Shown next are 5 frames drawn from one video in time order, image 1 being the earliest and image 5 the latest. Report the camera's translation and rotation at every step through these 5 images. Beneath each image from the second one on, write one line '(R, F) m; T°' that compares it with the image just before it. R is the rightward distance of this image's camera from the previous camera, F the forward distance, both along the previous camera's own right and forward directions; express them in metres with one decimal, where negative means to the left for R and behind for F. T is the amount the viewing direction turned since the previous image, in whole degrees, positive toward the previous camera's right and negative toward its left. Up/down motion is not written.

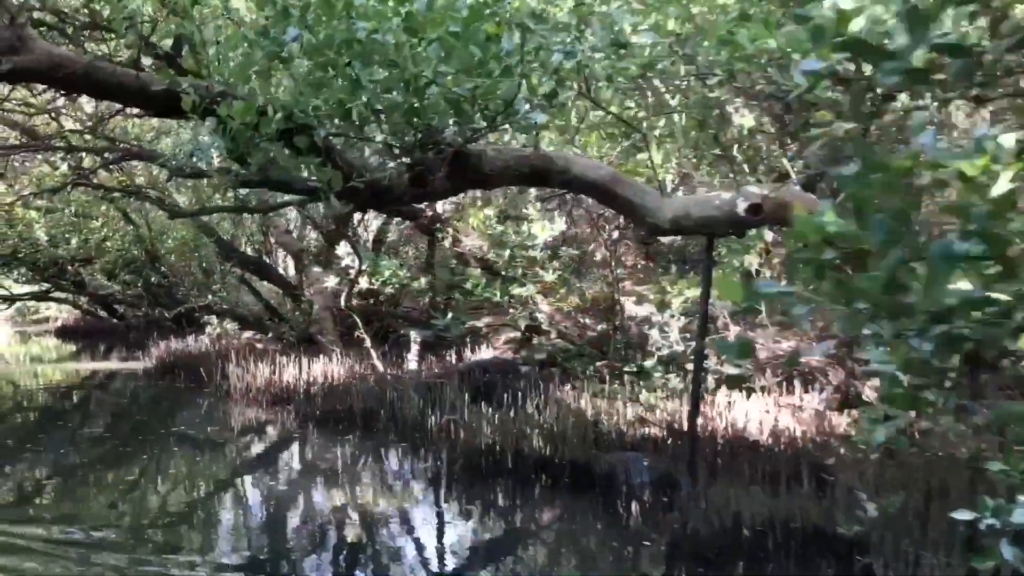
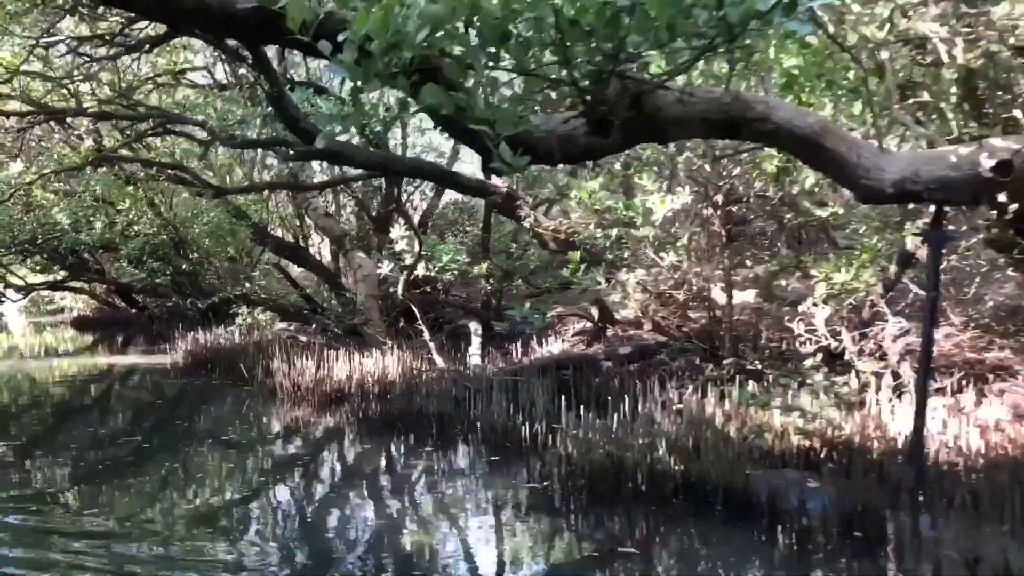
(-0.6, +0.9) m; 0°
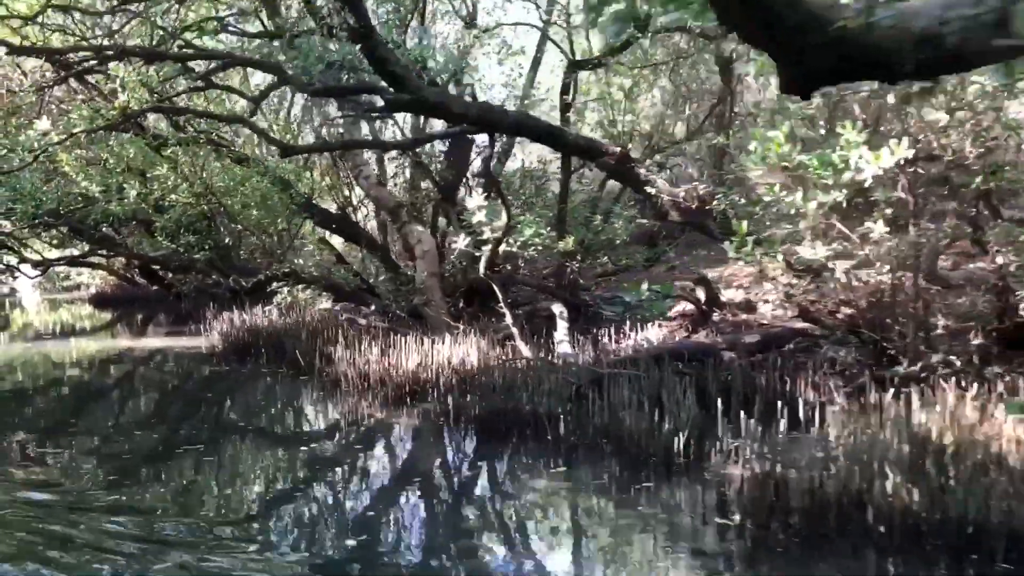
(-0.6, +1.0) m; 0°
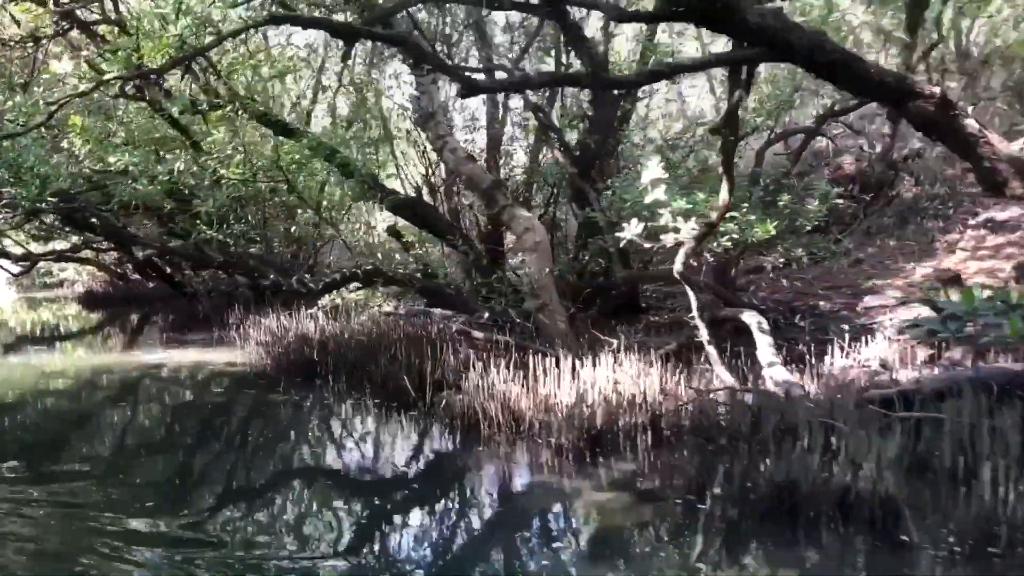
(-1.2, +1.9) m; +2°
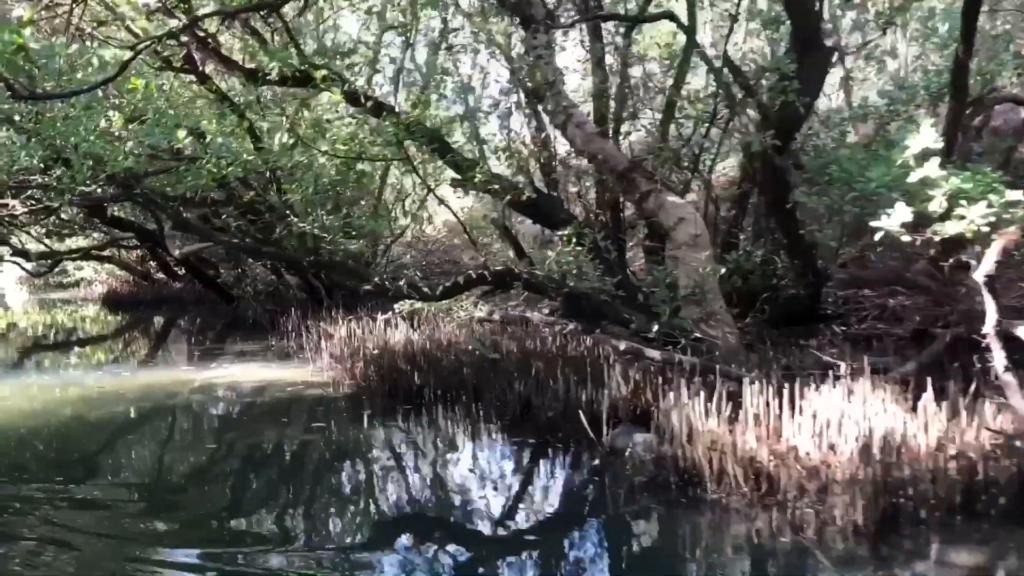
(-0.9, +1.3) m; 0°
